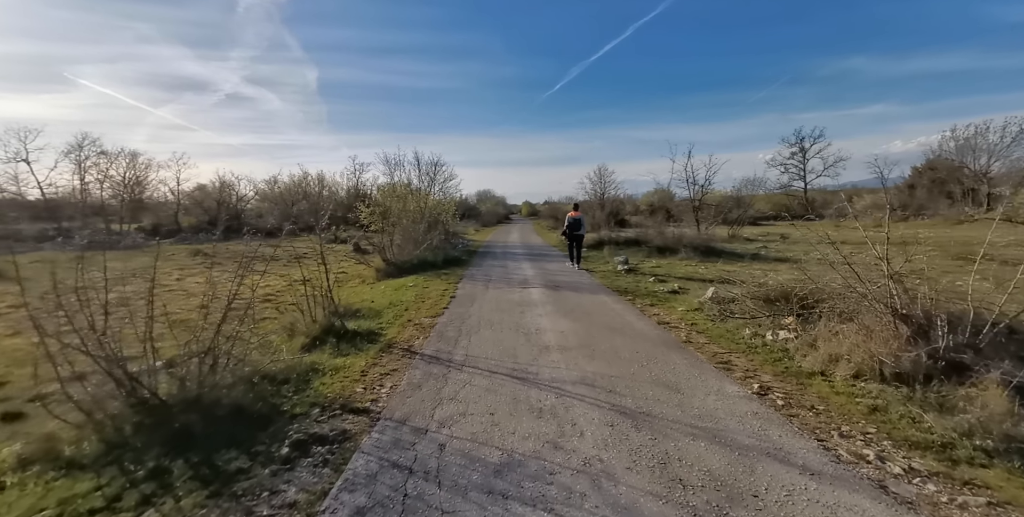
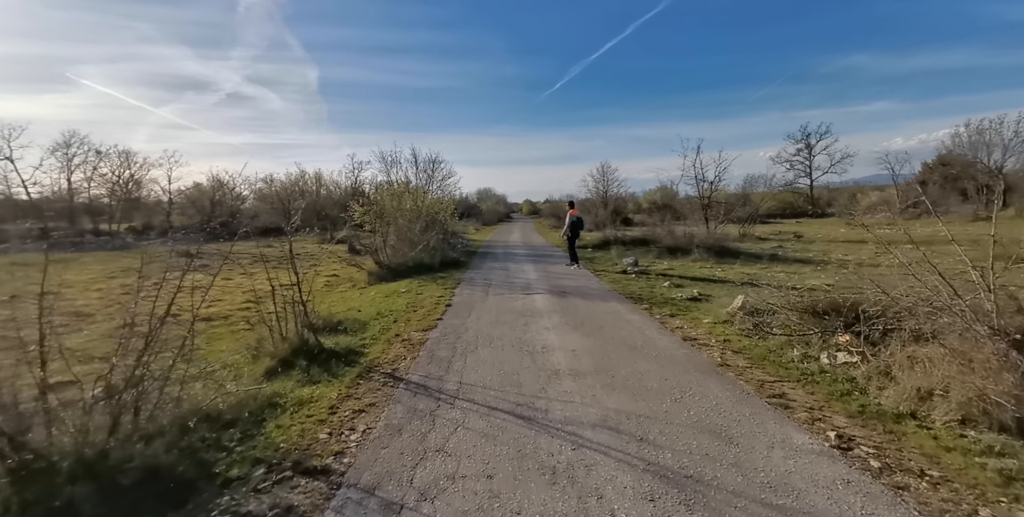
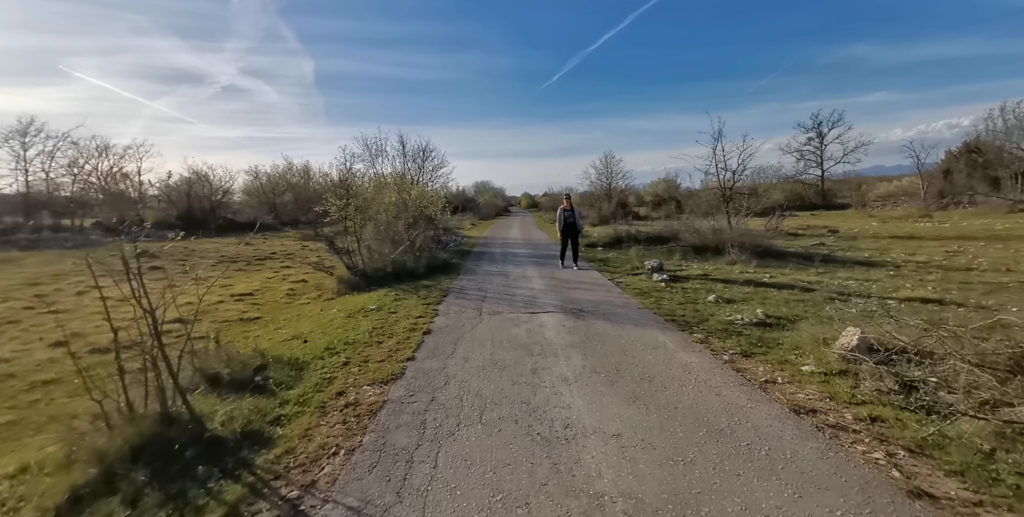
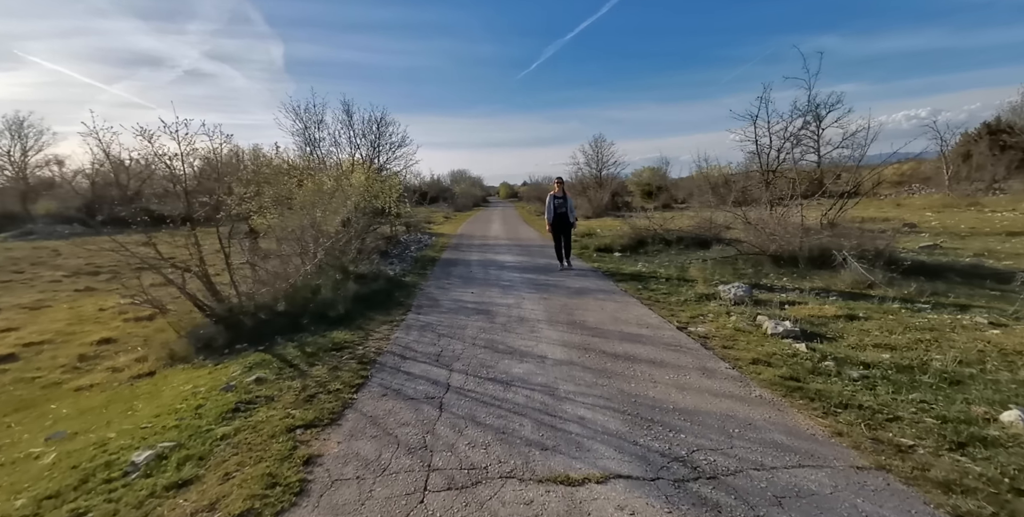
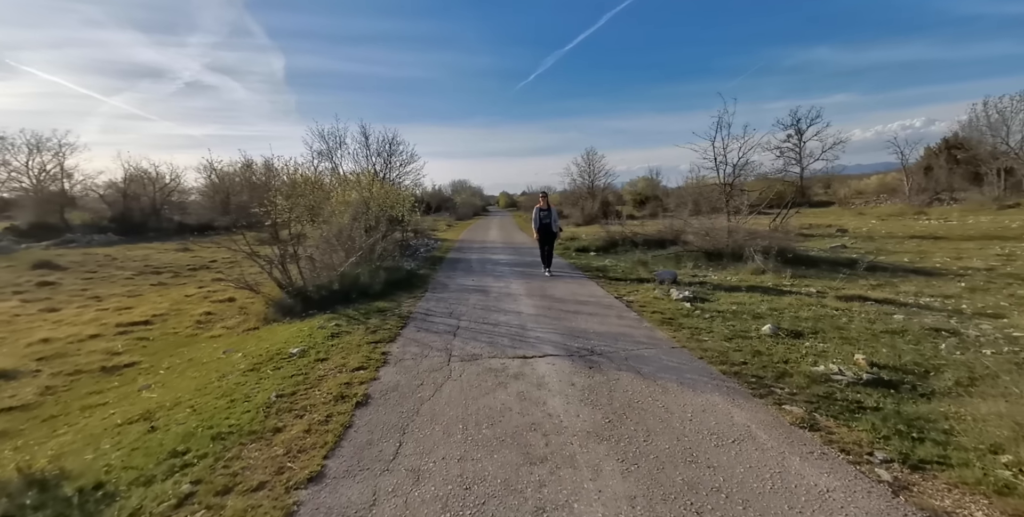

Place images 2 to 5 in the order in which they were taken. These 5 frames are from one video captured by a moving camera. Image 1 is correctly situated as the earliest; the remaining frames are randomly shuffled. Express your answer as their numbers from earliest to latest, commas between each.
2, 3, 5, 4
